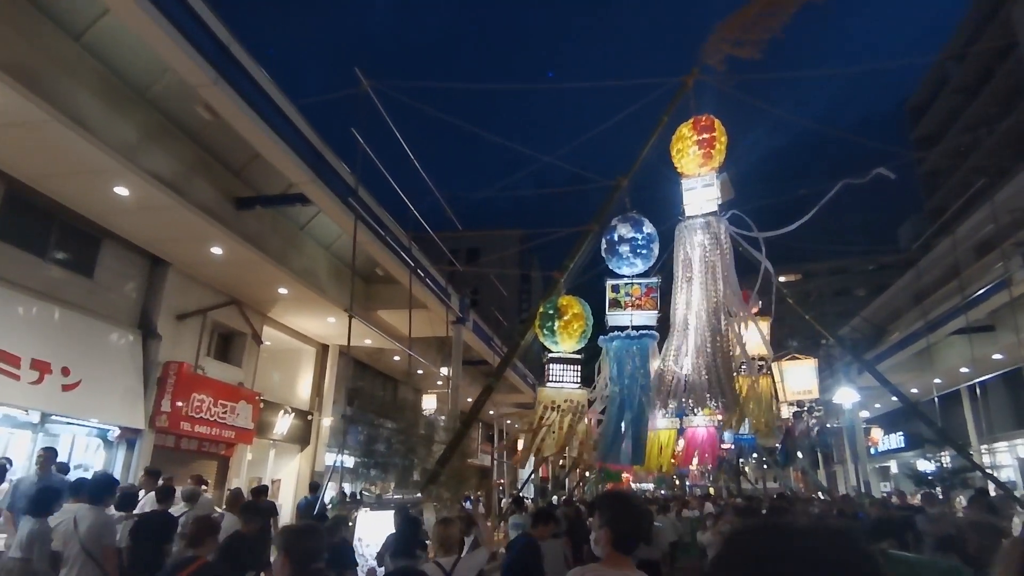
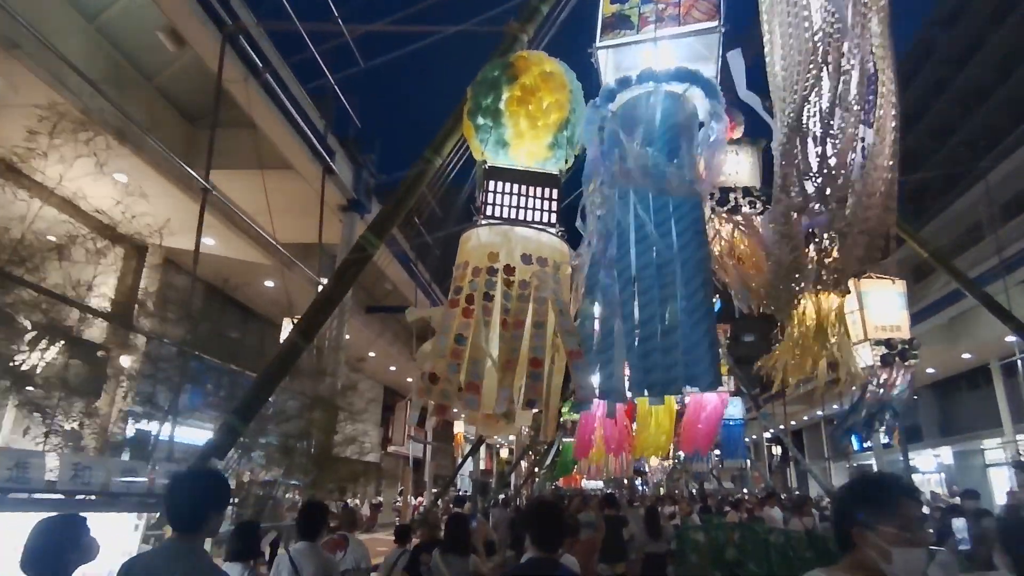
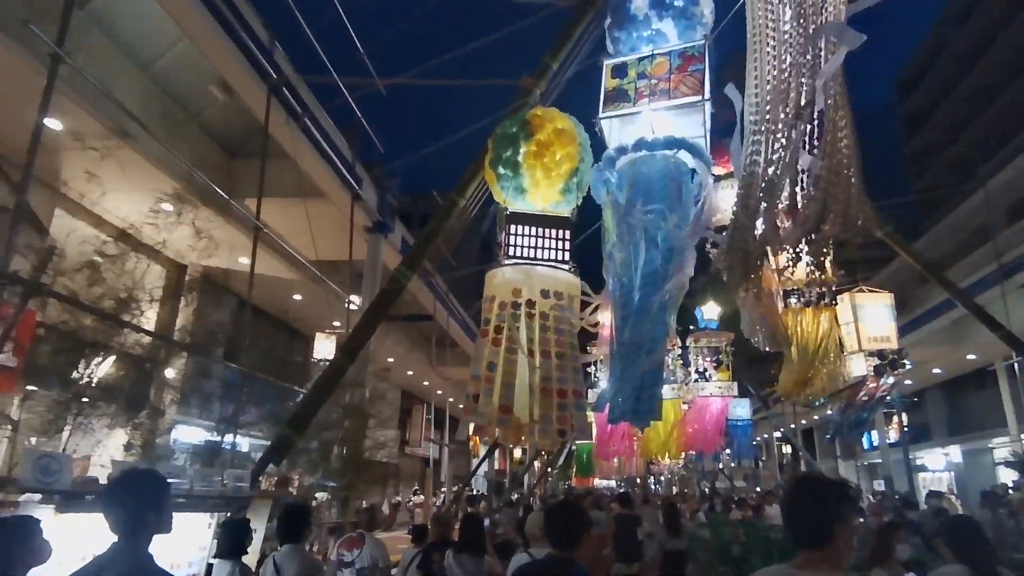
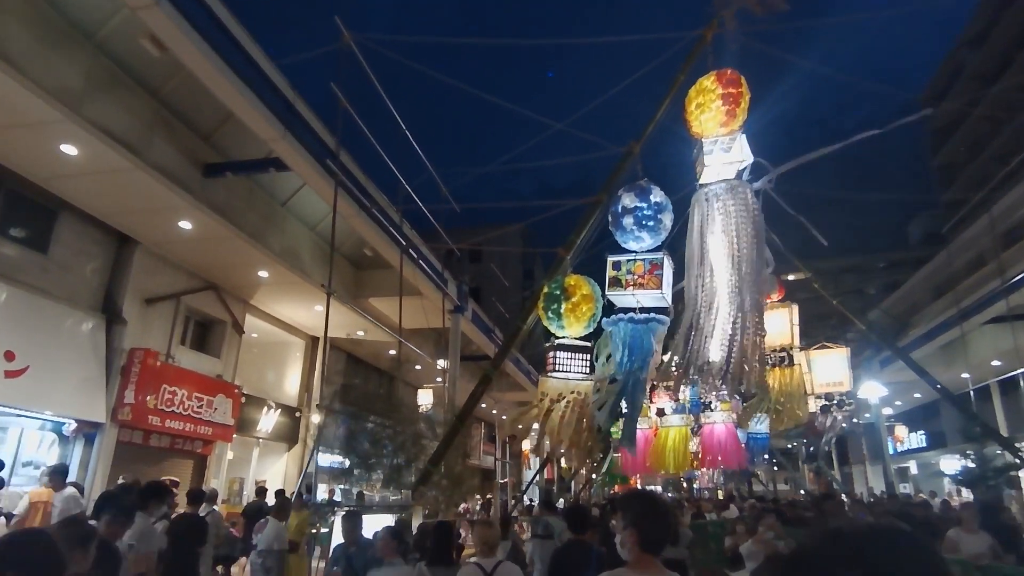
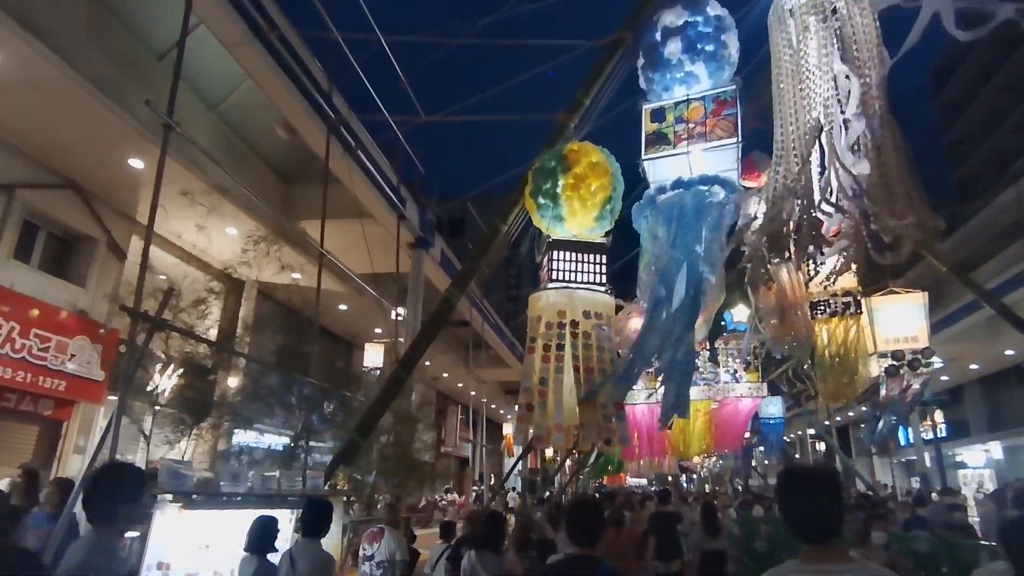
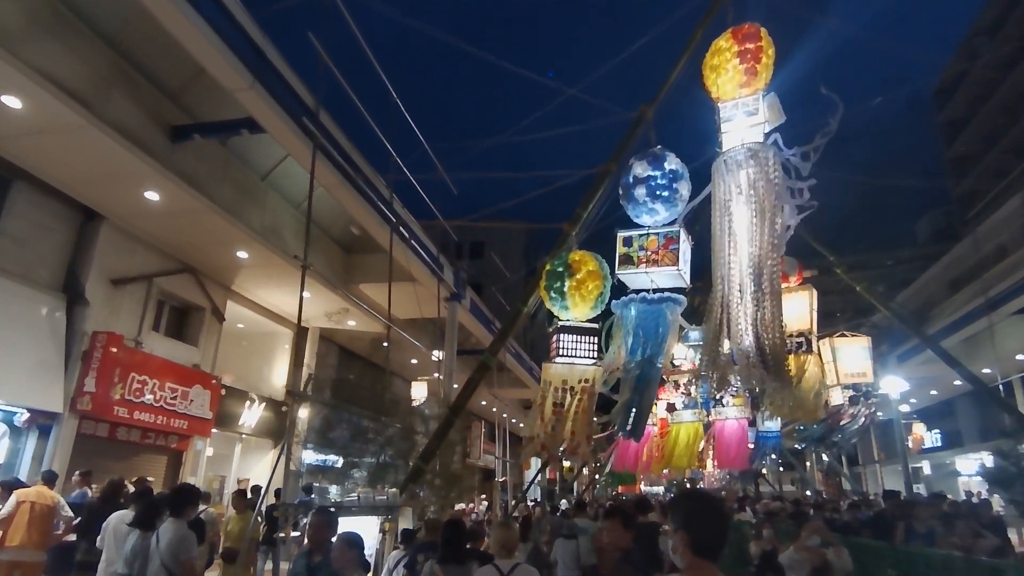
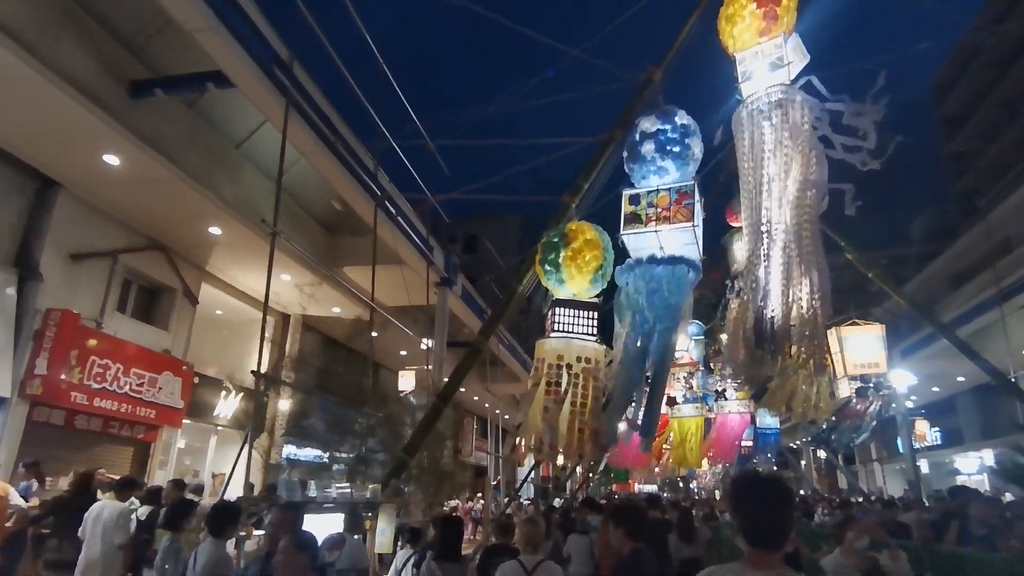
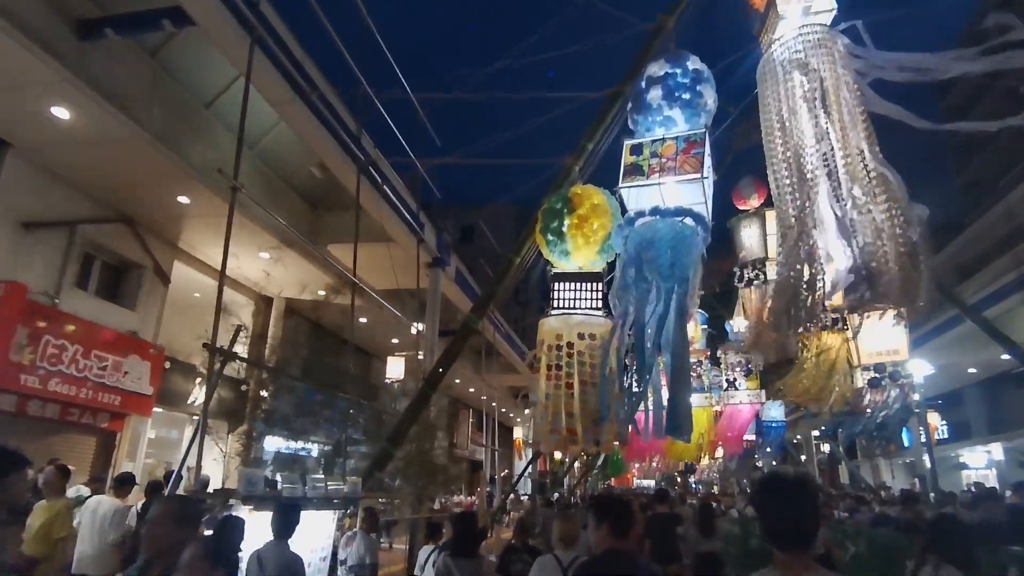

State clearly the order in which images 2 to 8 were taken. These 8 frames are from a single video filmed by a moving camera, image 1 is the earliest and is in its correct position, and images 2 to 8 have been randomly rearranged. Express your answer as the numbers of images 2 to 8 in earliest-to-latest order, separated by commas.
4, 6, 7, 8, 5, 3, 2
